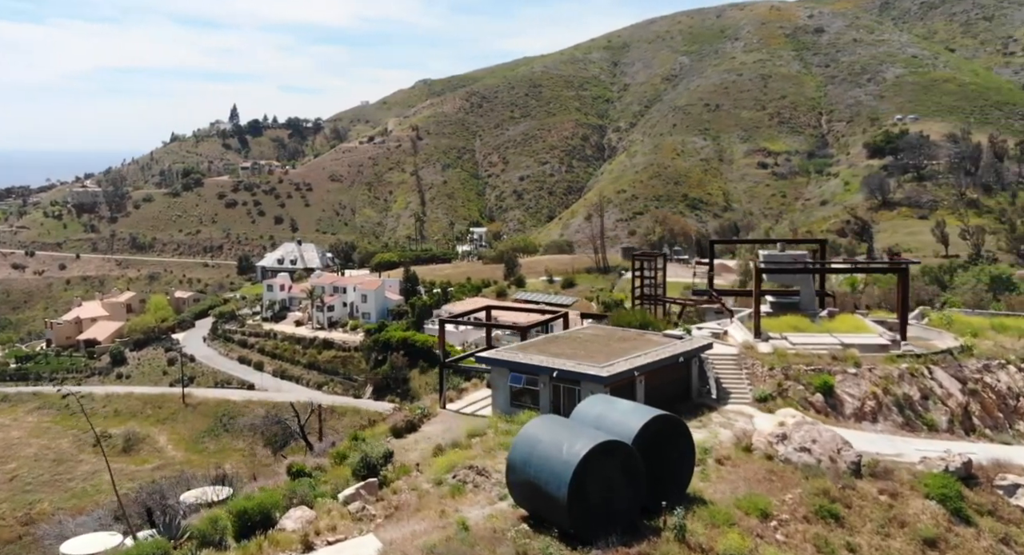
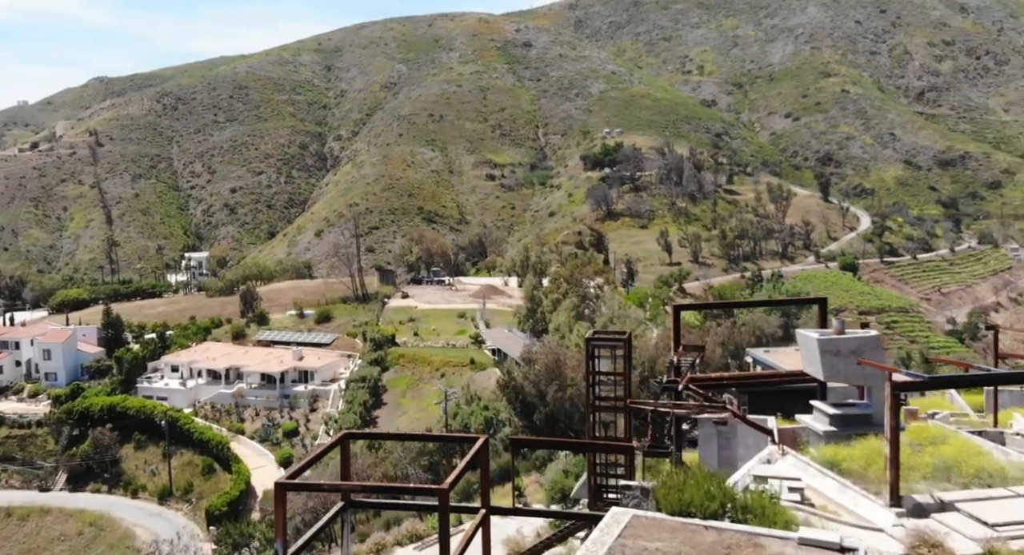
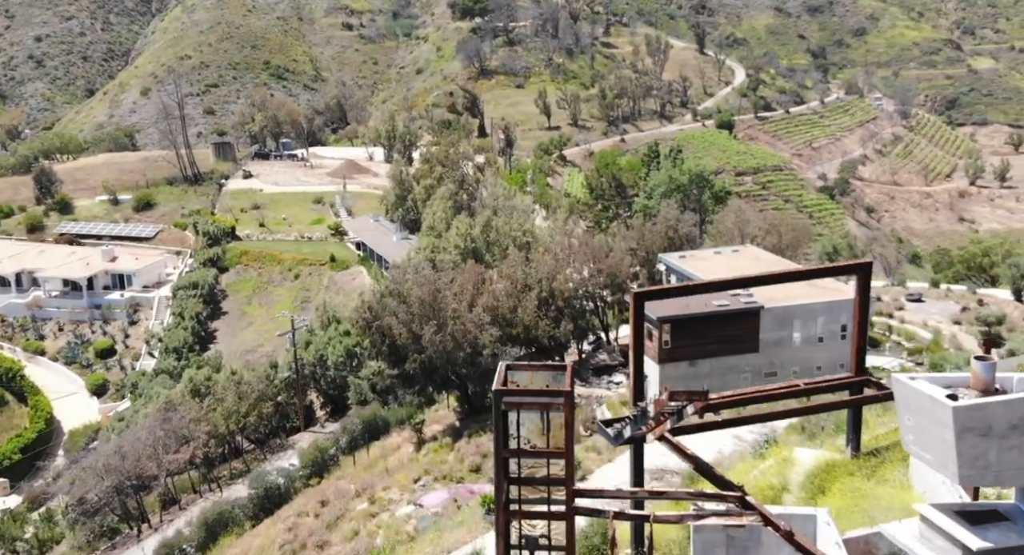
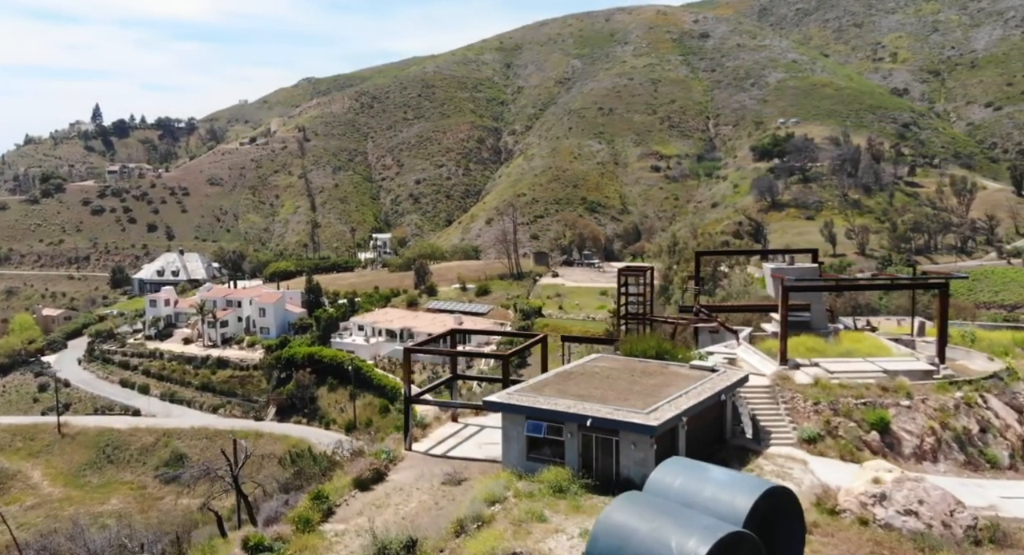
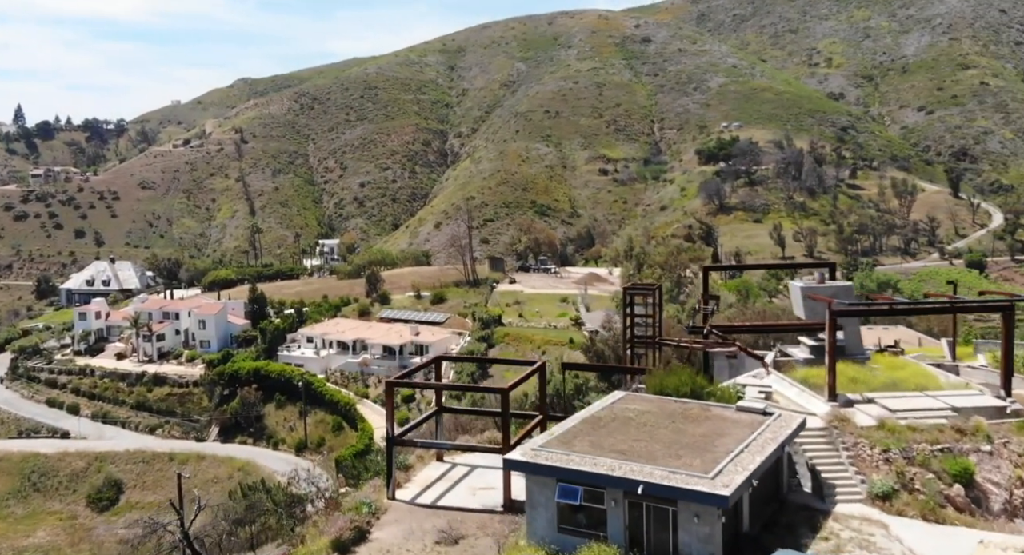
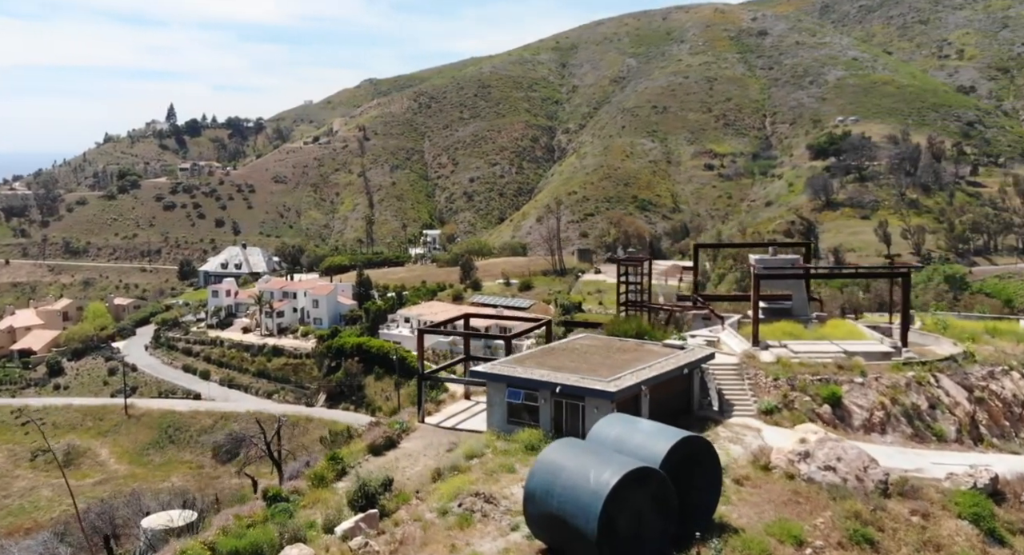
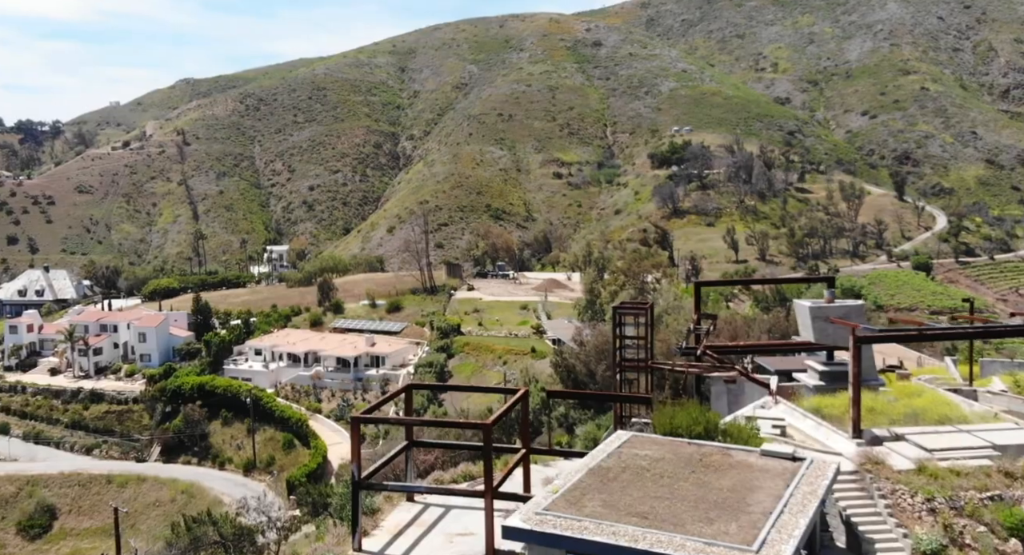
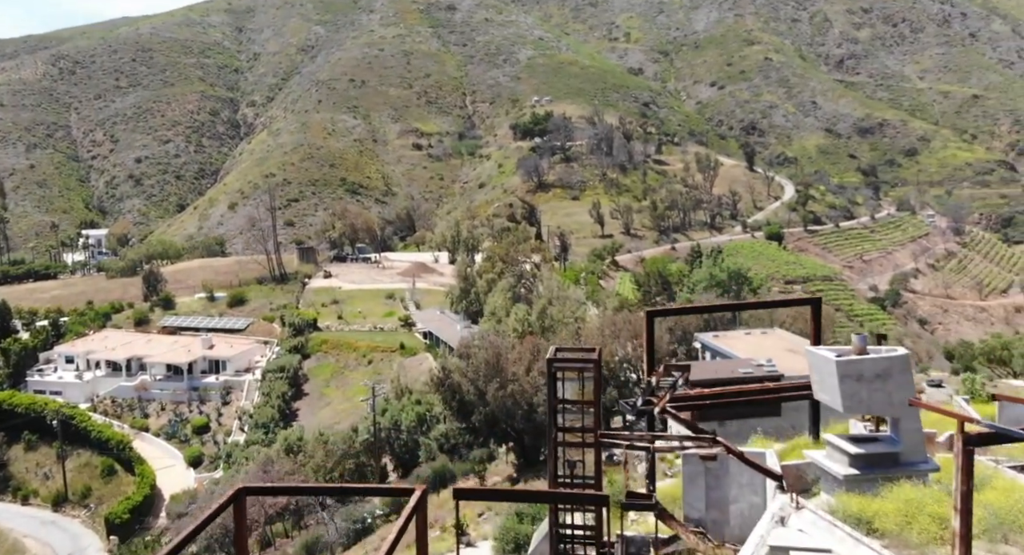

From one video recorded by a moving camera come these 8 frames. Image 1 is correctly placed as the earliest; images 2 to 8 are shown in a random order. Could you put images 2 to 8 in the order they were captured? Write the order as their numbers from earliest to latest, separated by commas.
6, 4, 5, 7, 2, 8, 3
